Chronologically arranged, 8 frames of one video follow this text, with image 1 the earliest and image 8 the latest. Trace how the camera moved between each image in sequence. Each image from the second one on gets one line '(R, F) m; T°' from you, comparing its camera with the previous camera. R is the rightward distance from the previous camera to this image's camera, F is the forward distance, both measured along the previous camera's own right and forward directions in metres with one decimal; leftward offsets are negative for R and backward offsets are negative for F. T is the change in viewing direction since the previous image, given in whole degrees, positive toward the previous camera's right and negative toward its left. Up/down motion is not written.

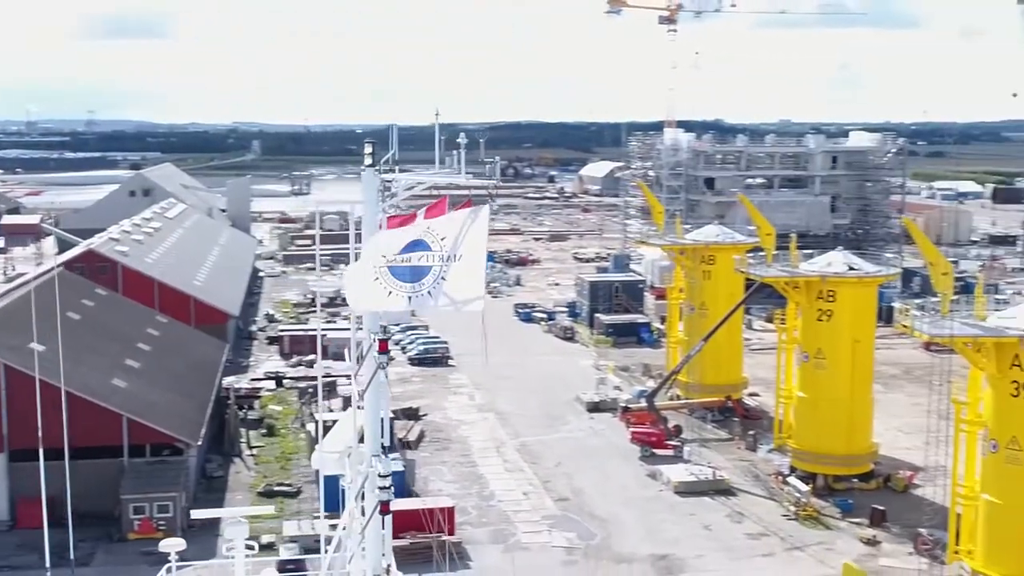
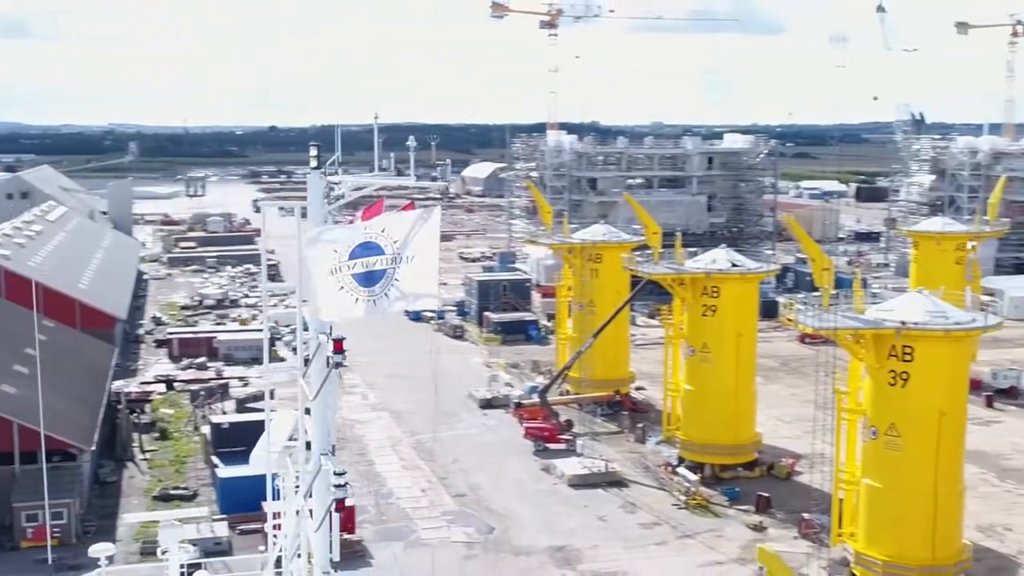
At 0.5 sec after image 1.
(-0.8, -0.4) m; +6°
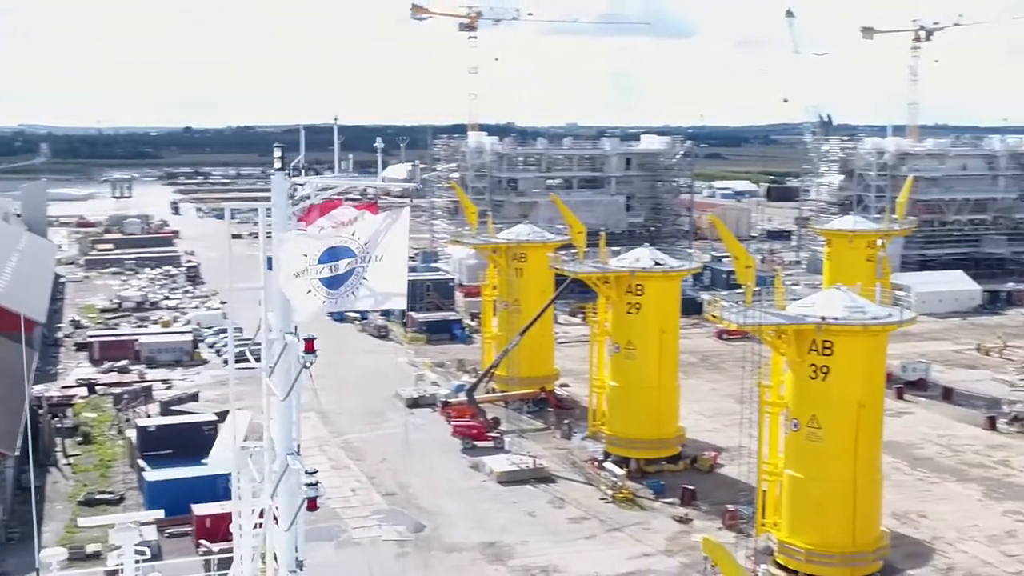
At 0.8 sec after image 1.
(-0.6, -0.3) m; +5°
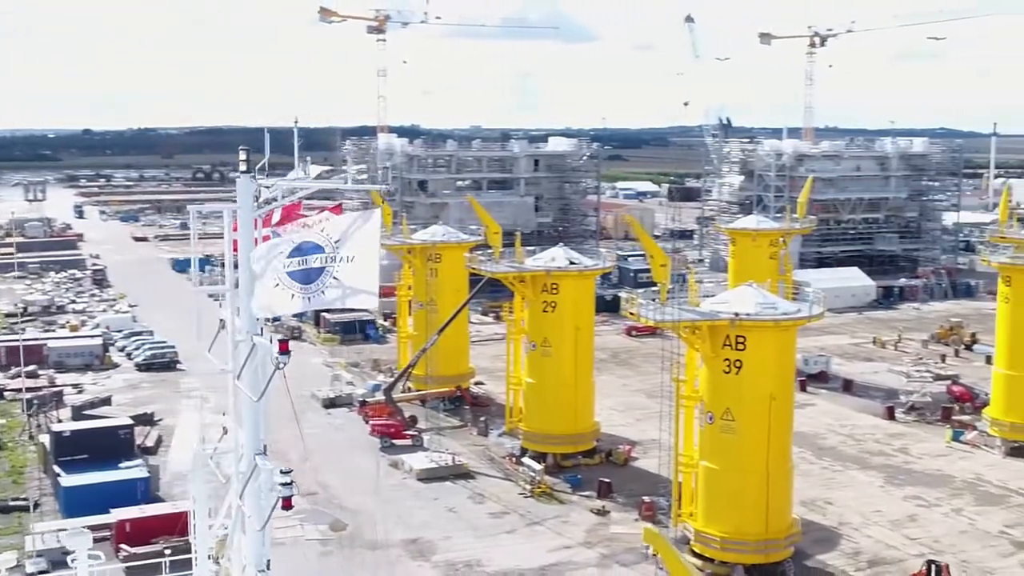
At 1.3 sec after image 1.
(-0.8, -0.3) m; +5°
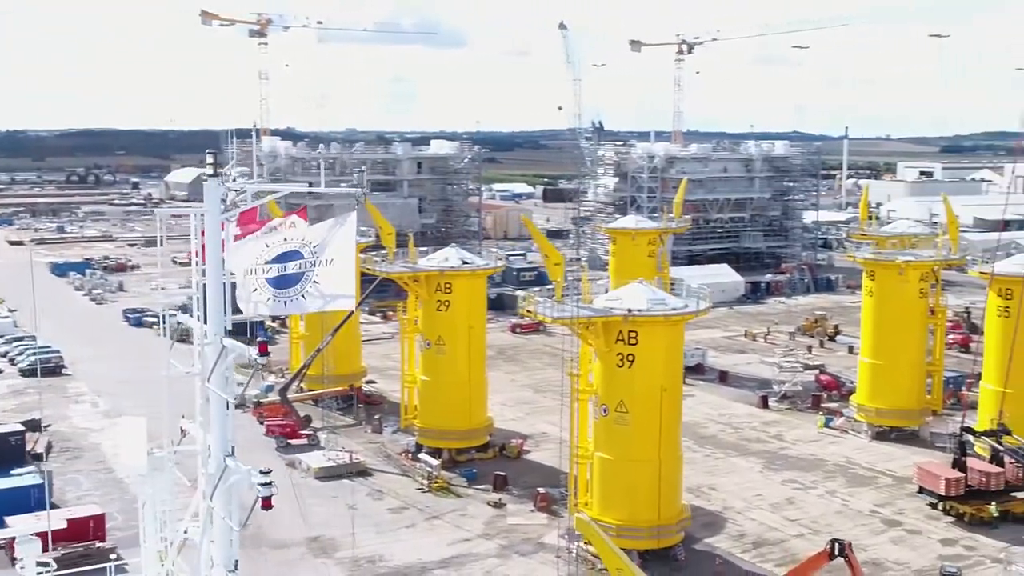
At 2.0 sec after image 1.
(-1.2, -0.5) m; +7°
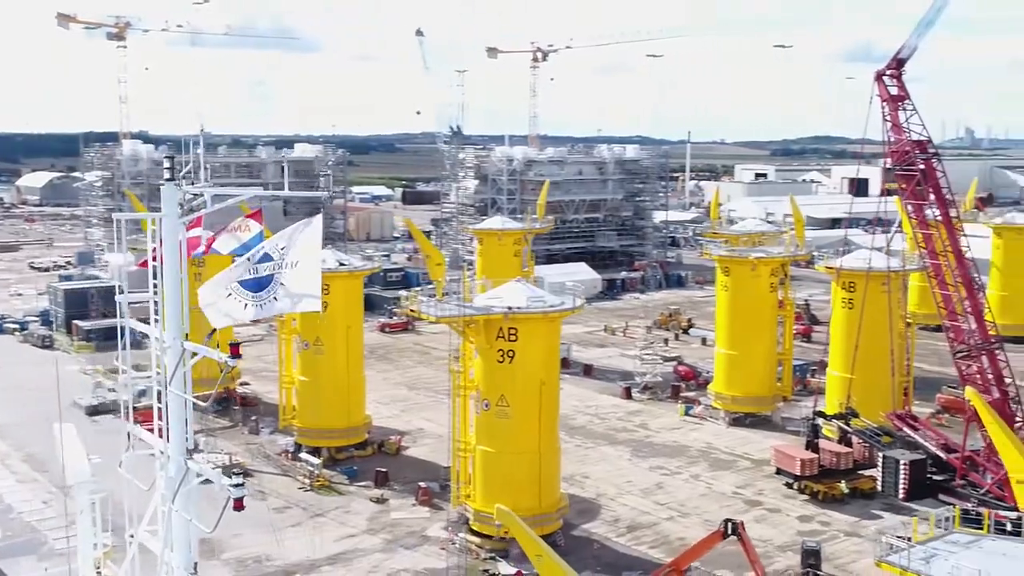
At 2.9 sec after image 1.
(-1.4, -0.6) m; +9°
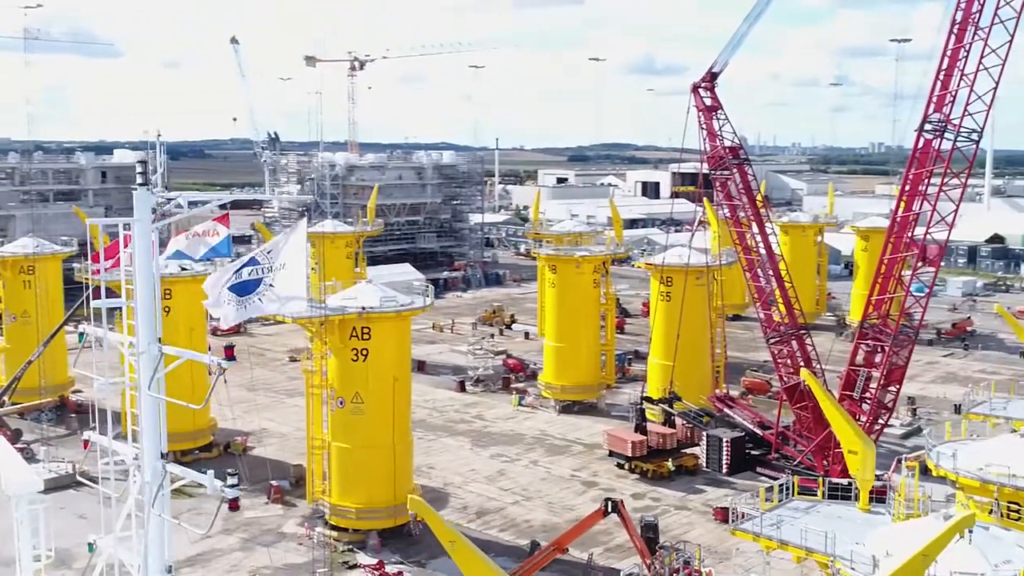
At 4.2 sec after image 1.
(-2.4, -1.0) m; +12°
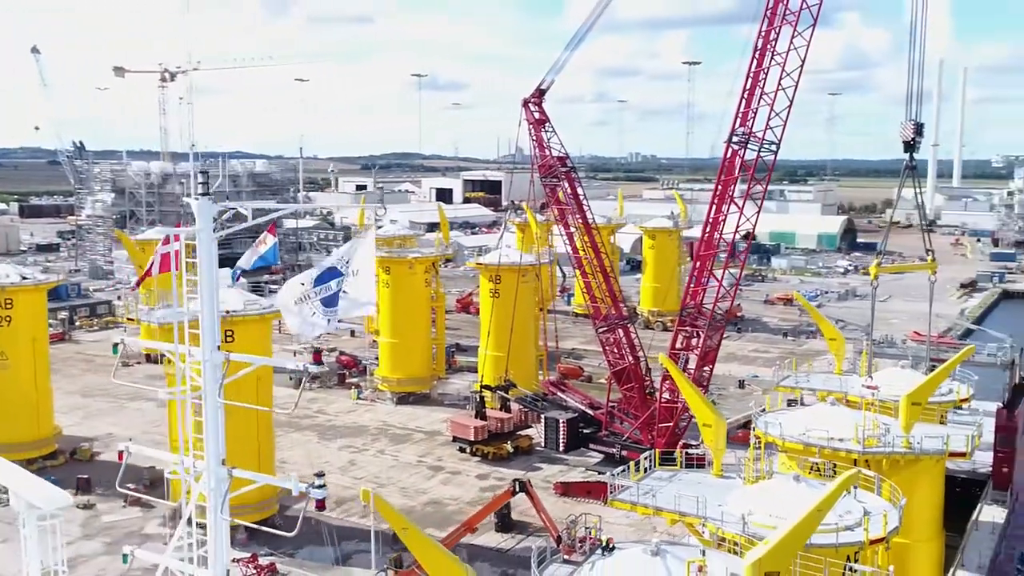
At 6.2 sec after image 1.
(-4.2, -1.4) m; +15°
